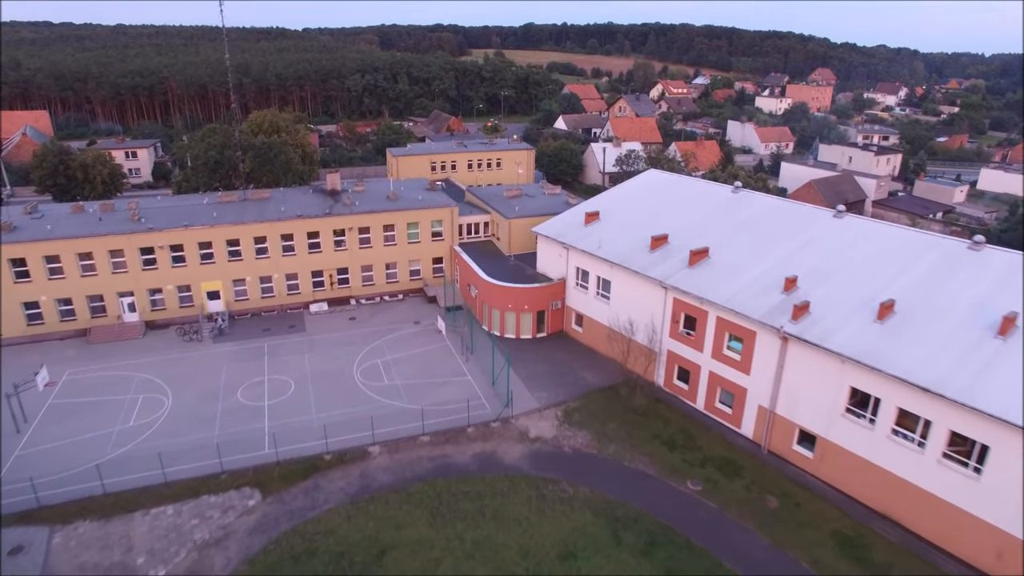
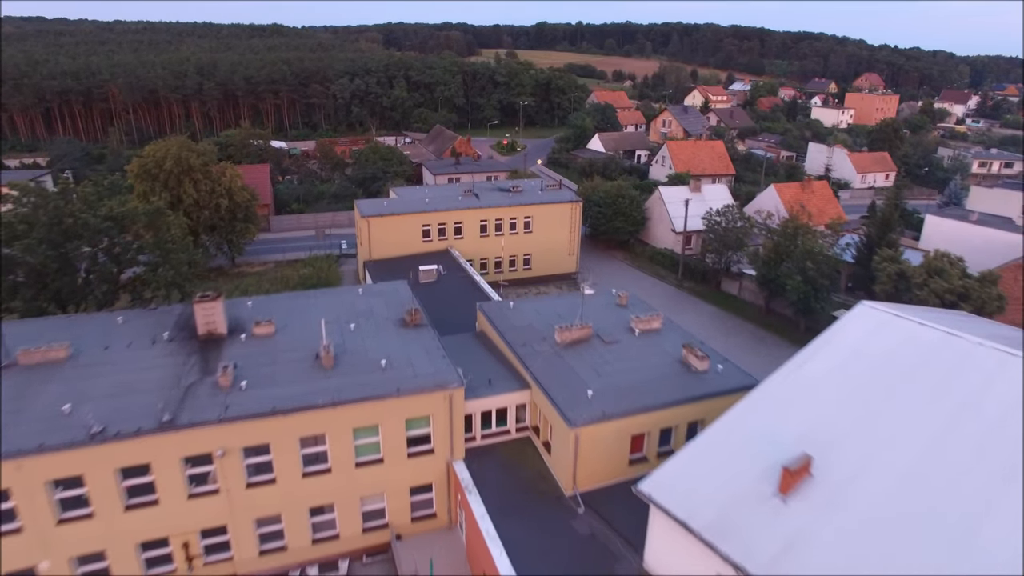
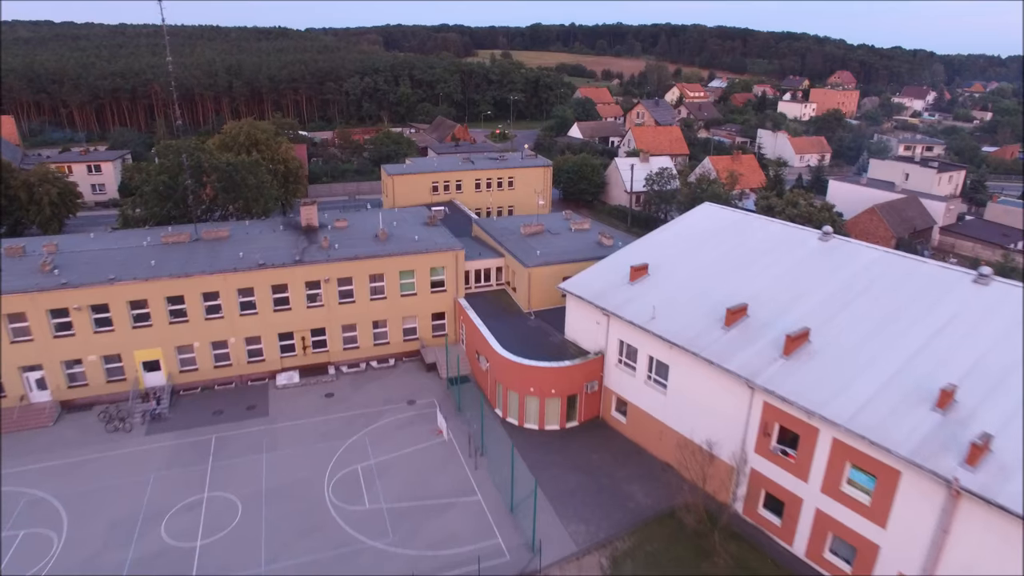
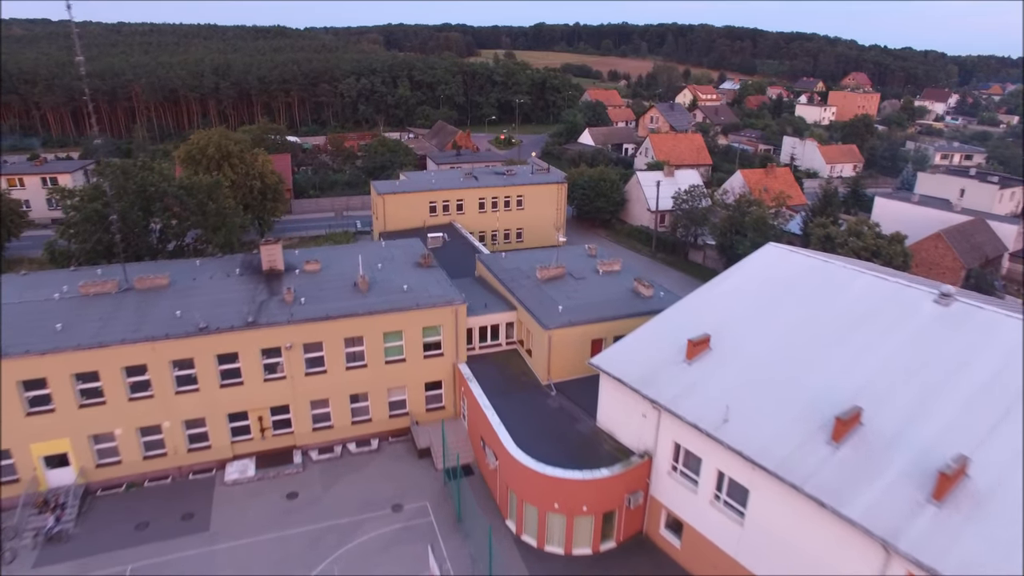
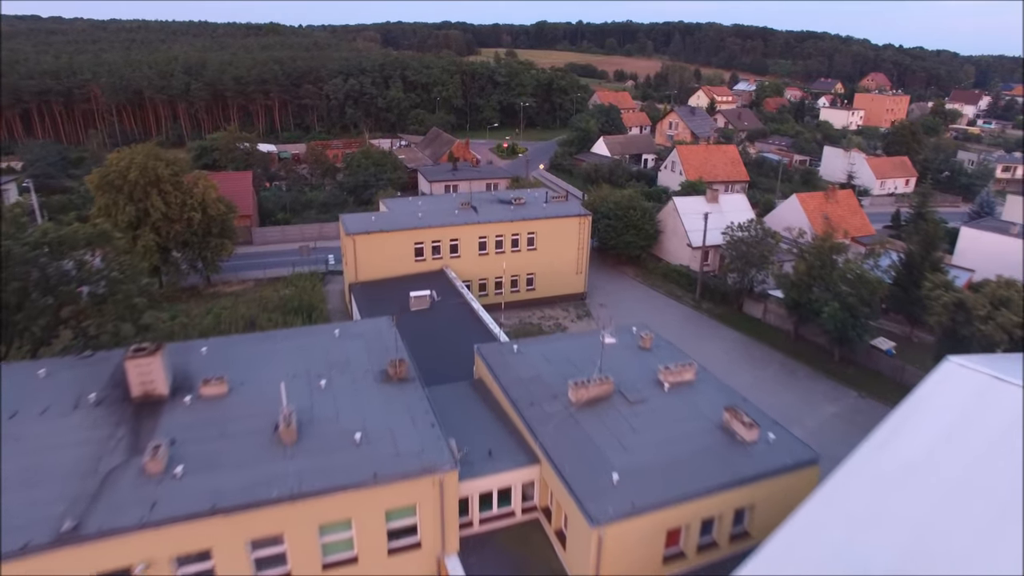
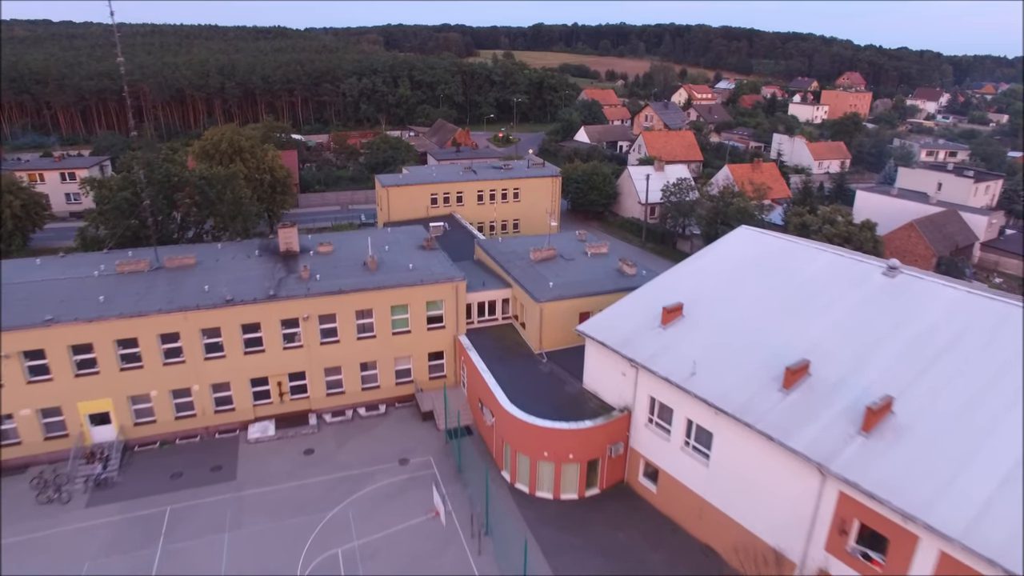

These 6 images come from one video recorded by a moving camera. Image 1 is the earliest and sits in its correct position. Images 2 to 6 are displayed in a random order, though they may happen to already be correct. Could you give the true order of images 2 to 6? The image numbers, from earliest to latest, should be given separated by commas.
3, 6, 4, 2, 5
